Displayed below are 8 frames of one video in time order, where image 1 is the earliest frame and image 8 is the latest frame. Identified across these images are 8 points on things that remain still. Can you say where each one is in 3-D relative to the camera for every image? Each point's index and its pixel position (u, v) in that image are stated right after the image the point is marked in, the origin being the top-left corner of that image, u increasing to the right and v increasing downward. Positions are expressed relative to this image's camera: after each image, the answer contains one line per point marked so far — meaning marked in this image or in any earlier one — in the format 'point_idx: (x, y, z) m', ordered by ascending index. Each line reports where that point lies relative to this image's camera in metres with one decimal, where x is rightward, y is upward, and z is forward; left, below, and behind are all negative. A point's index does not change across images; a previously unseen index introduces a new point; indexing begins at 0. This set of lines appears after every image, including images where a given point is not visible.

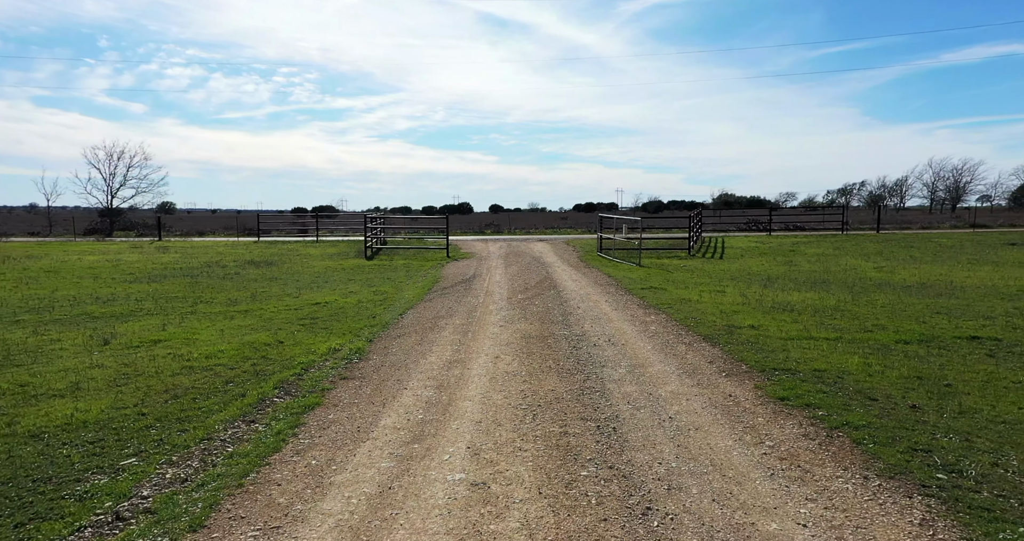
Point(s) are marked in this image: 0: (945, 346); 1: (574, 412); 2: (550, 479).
0: (+5.8, -1.0, +8.5) m
1: (+0.6, -1.3, +6.1) m
2: (+0.3, -1.5, +4.5) m
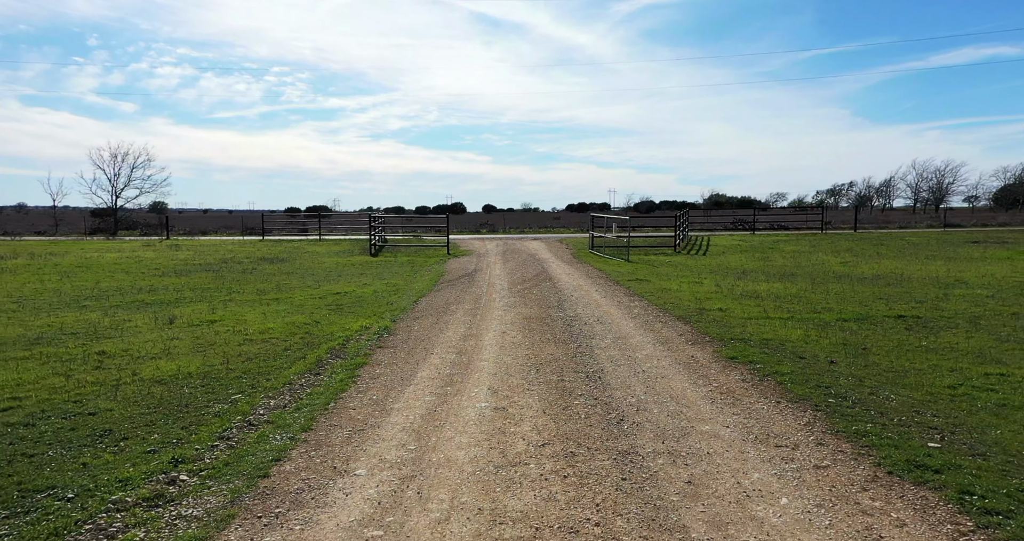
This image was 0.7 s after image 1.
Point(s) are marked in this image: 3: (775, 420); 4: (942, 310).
0: (+5.9, -0.8, +10.3) m
1: (+0.7, -1.2, +7.8) m
2: (+0.4, -1.3, +6.2) m
3: (+2.3, -1.3, +5.7) m
4: (+7.3, -0.7, +10.8) m
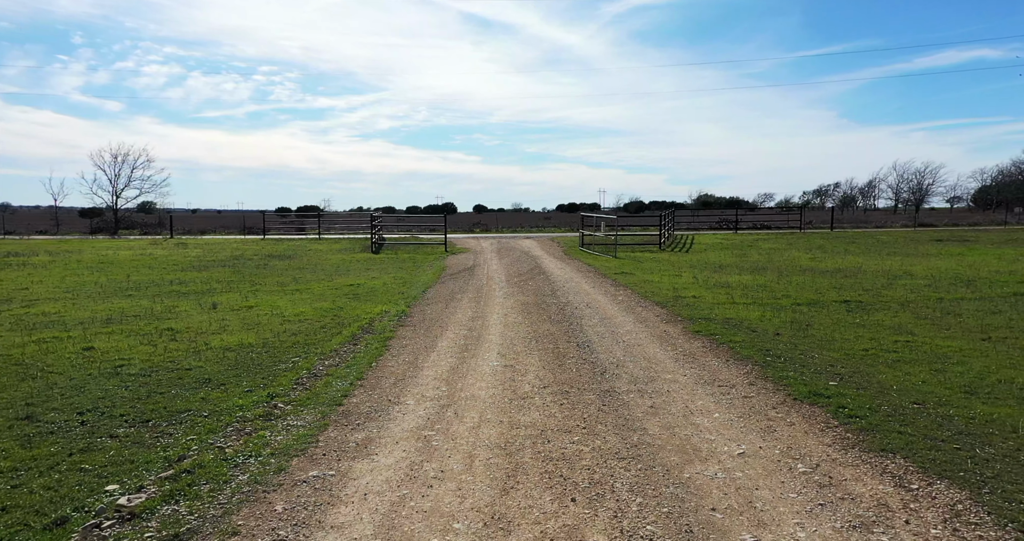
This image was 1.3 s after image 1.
0: (+5.9, -0.6, +12.0) m
1: (+0.7, -1.0, +9.4) m
2: (+0.5, -1.1, +7.9) m
3: (+2.4, -1.1, +7.4) m
4: (+7.3, -0.5, +12.5) m
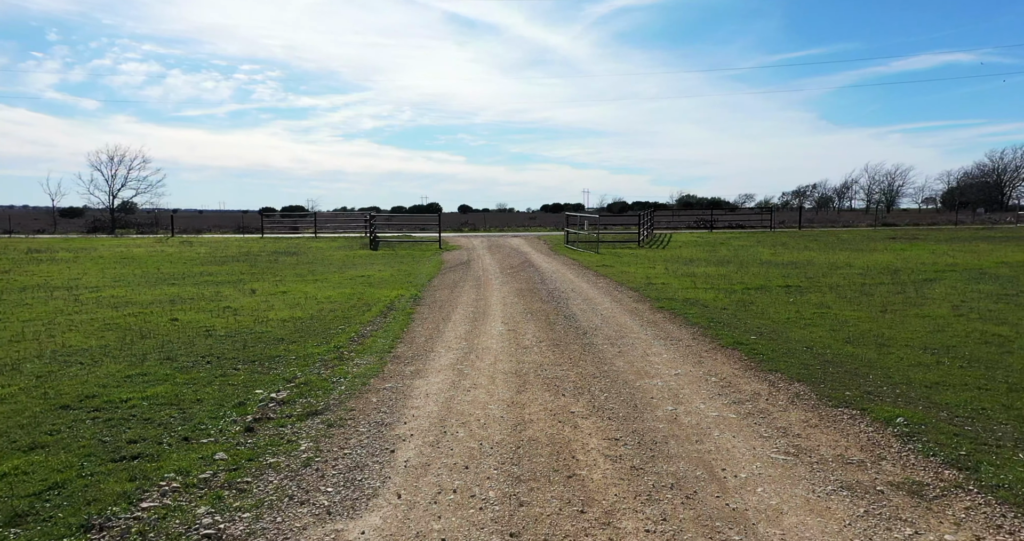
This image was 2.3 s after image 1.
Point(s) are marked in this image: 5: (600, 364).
0: (+5.8, -0.4, +14.4) m
1: (+0.7, -0.8, +11.7) m
2: (+0.5, -0.9, +10.1) m
3: (+2.4, -0.9, +9.7) m
4: (+7.2, -0.3, +14.9) m
5: (+1.0, -1.1, +7.5) m
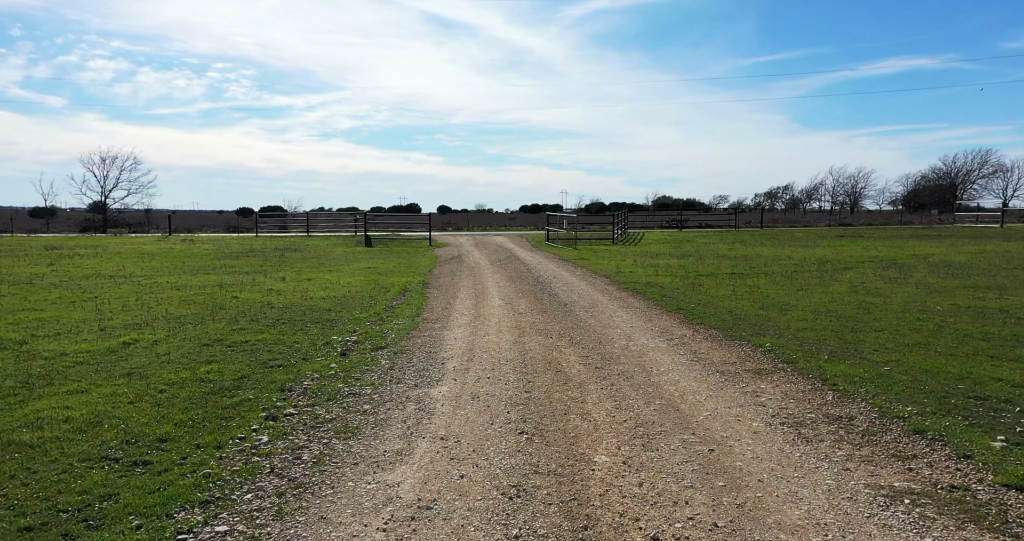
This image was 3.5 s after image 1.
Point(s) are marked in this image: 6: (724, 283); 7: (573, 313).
0: (+5.6, -0.1, +17.3) m
1: (+0.6, -0.5, +14.4) m
2: (+0.4, -0.6, +12.9) m
3: (+2.4, -0.6, +12.5) m
4: (+7.0, 0.0, +17.9) m
5: (+1.0, -0.8, +10.2) m
6: (+5.1, -0.4, +15.2) m
7: (+1.1, -0.8, +11.1) m
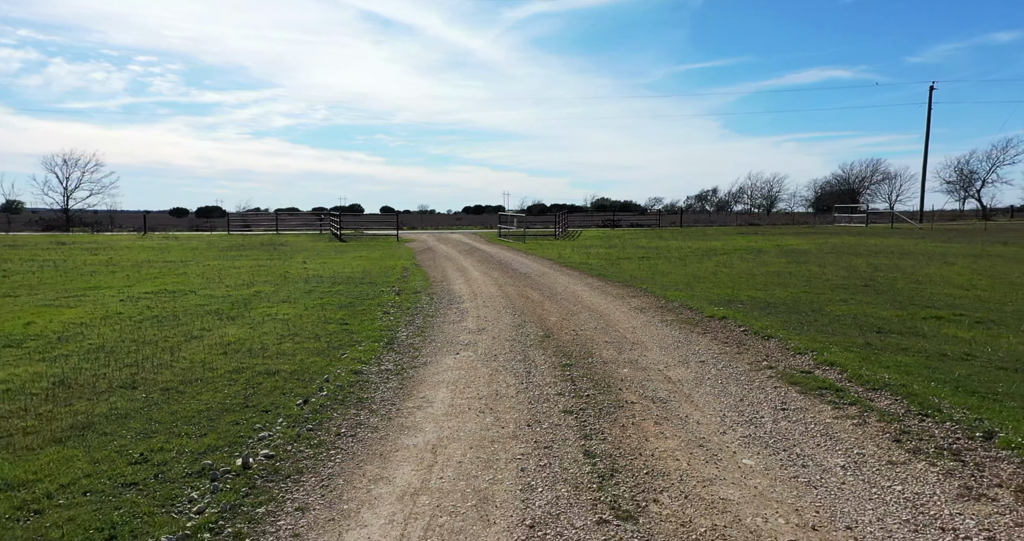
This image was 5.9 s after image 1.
0: (+4.4, +0.4, +23.3) m
1: (-0.3, 0.0, +20.0) m
2: (-0.4, -0.1, +18.4) m
3: (+1.6, -0.1, +18.2) m
4: (+5.7, +0.5, +24.0) m
5: (+0.5, -0.3, +15.8) m
6: (+4.1, +0.2, +21.2) m
7: (+0.5, -0.3, +16.7) m
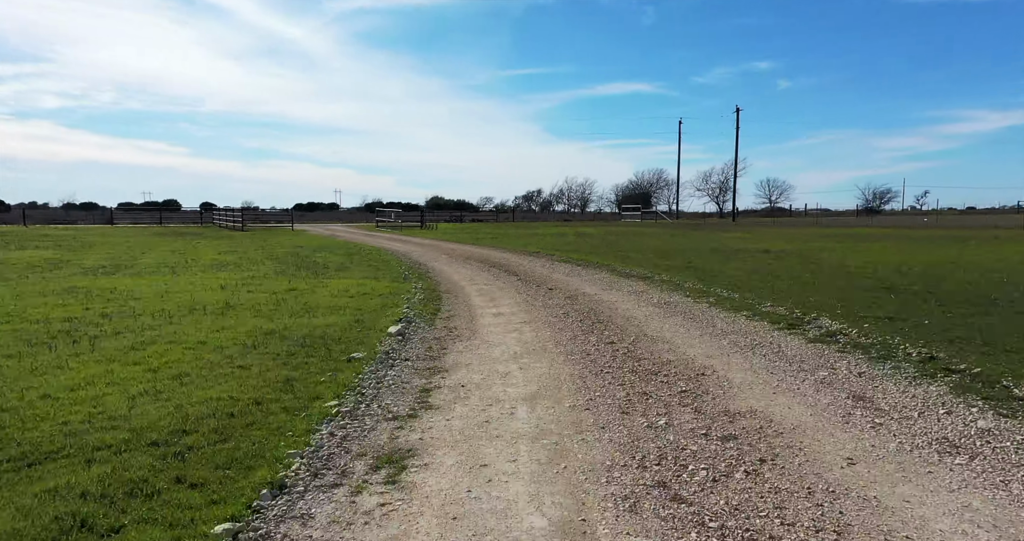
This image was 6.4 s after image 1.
0: (-1.5, +1.6, +34.9) m
1: (-5.2, +1.2, +30.5) m
2: (-4.8, +1.0, +28.9) m
3: (-2.8, +1.1, +29.2) m
4: (-0.4, +1.8, +35.9) m
5: (-3.3, +0.9, +26.7) m
6: (-1.2, +1.4, +32.8) m
7: (-3.6, +0.9, +27.5) m
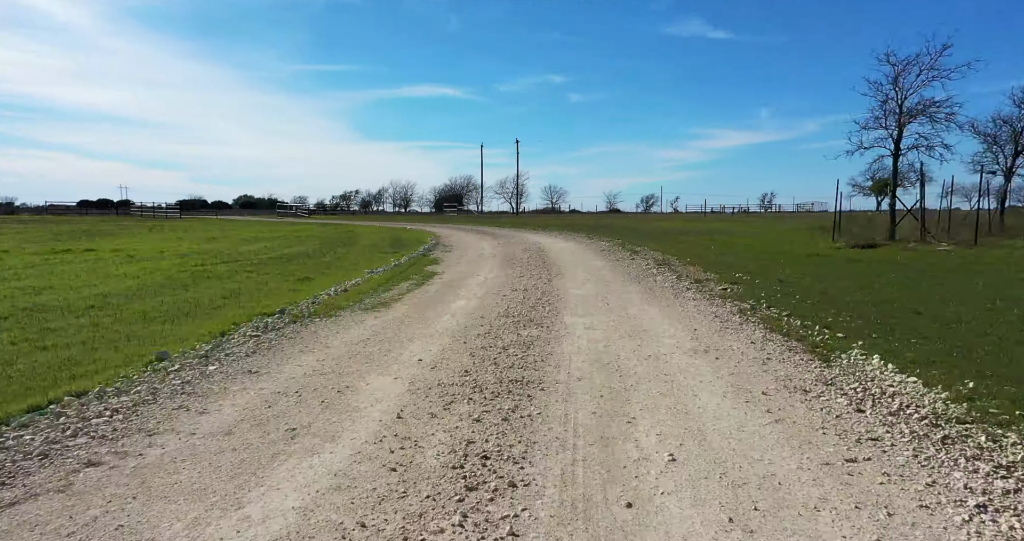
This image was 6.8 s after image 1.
0: (-12.9, +3.7, +53.2) m
1: (-15.2, +3.2, +48.0) m
2: (-14.4, +3.1, +46.6) m
3: (-12.6, +3.2, +47.5) m
4: (-12.2, +3.9, +54.6) m
5: (-12.3, +3.0, +44.9) m
6: (-12.1, +3.5, +51.3) m
7: (-12.8, +3.0, +45.6) m
